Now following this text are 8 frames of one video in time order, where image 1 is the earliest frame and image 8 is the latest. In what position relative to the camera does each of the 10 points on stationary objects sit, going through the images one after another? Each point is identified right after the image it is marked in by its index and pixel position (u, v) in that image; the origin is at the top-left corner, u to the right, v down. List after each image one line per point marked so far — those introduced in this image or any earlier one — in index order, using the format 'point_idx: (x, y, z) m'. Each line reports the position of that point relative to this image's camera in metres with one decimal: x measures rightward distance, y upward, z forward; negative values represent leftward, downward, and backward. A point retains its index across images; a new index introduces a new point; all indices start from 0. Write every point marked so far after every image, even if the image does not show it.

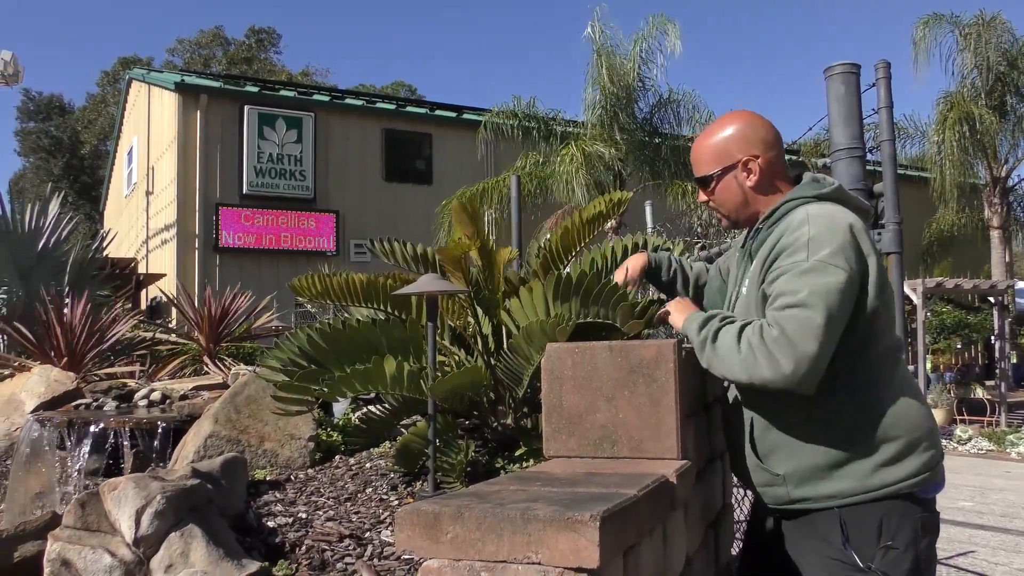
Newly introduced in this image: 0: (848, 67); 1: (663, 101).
0: (+1.5, +1.0, +3.8) m
1: (+2.4, +3.0, +14.2) m
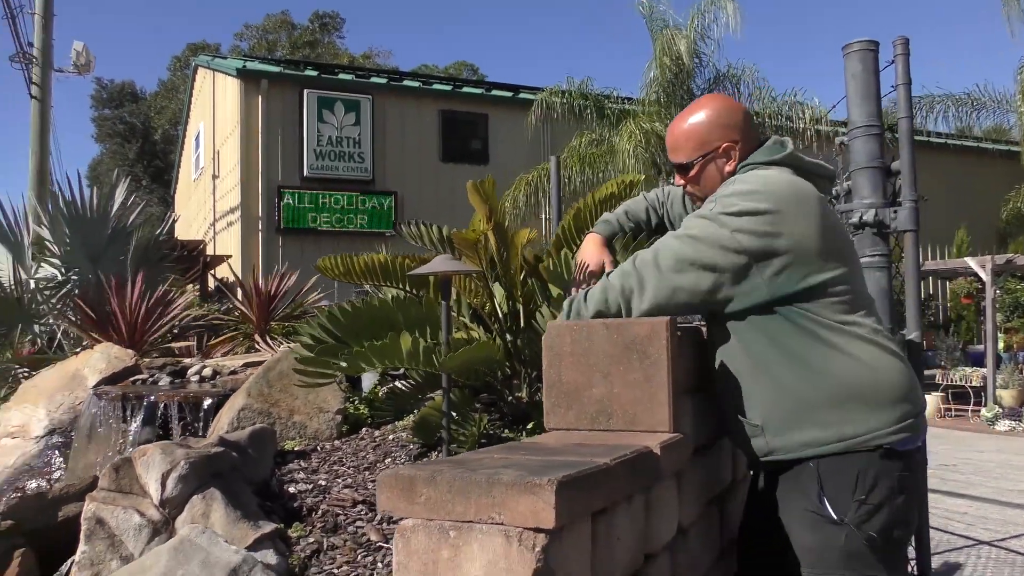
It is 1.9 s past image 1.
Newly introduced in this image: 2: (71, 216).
0: (+1.5, +1.1, +3.8) m
1: (+3.3, +3.4, +14.0) m
2: (-5.8, +1.0, +11.6) m
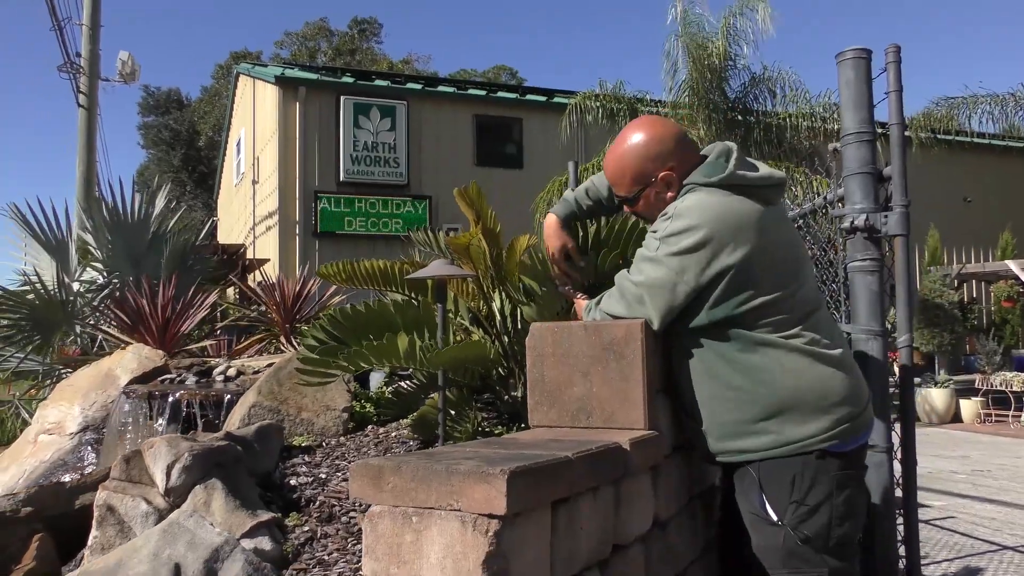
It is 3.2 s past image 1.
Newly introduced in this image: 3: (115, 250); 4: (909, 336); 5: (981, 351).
0: (+1.5, +1.0, +3.9) m
1: (+3.7, +3.3, +14.0) m
2: (-5.5, +0.9, +12.1) m
3: (-5.4, +0.5, +12.0) m
4: (+1.7, -0.2, +3.7) m
5: (+9.1, -1.2, +17.1) m
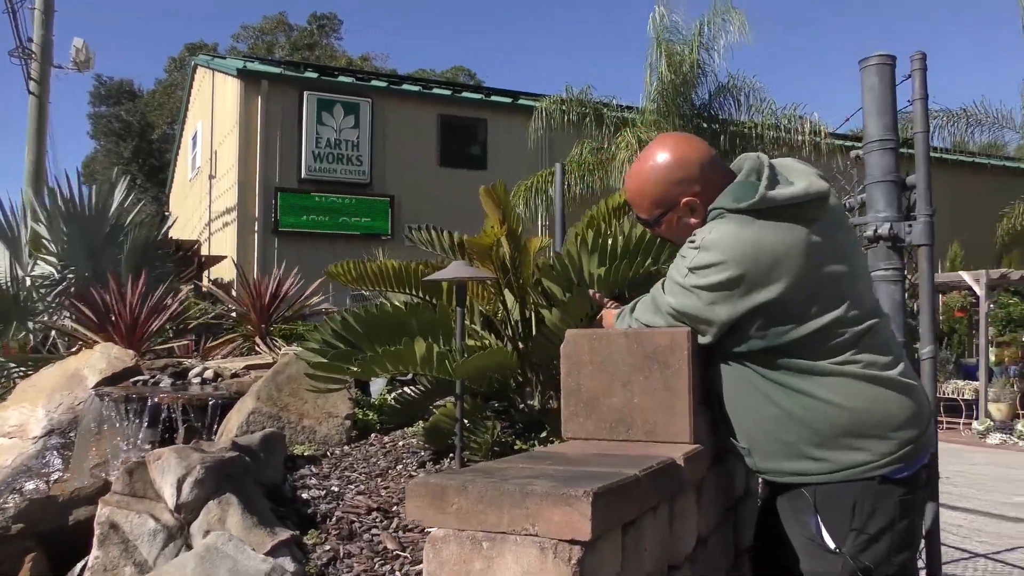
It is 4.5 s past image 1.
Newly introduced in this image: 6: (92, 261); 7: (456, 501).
0: (+1.6, +1.0, +3.8) m
1: (+3.3, +3.2, +14.1) m
2: (-5.8, +1.0, +11.6) m
3: (-5.8, +0.6, +11.5) m
4: (+1.8, -0.2, +3.7) m
5: (+8.4, -1.4, +17.5) m
6: (-5.6, +0.3, +11.6) m
7: (-0.1, -0.5, +1.9) m
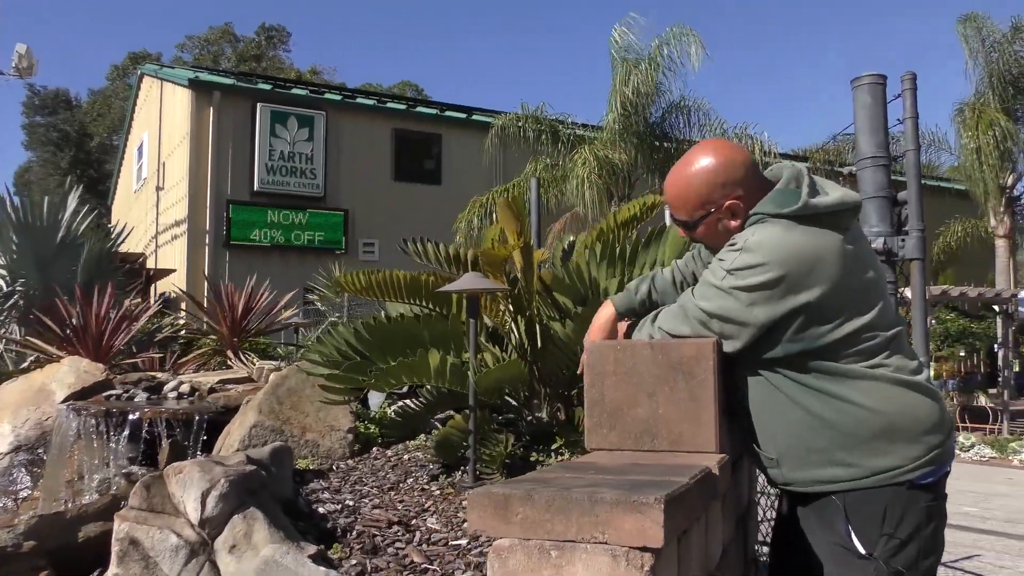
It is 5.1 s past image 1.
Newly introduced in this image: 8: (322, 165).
0: (+1.6, +0.9, +3.9) m
1: (+2.7, +3.0, +14.3) m
2: (-6.3, +0.8, +11.2) m
3: (-6.3, +0.4, +11.2) m
4: (+1.8, -0.3, +3.8) m
5: (+7.6, -1.8, +17.9) m
6: (-6.0, +0.2, +11.3) m
7: (0.0, -0.5, +1.8) m
8: (-3.6, +2.4, +16.7) m
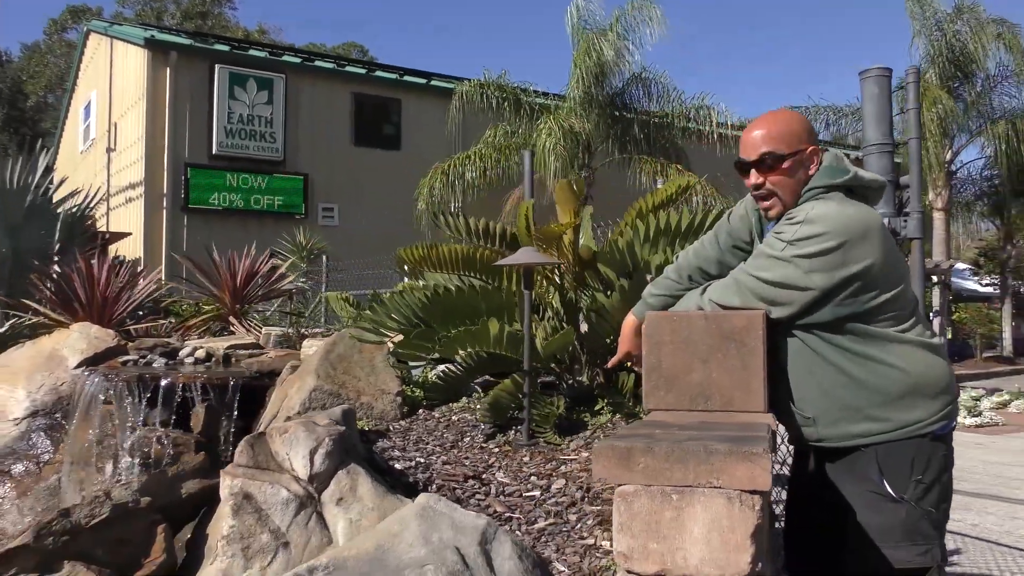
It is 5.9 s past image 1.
0: (+1.8, +1.1, +4.2) m
1: (+2.2, +3.5, +14.6) m
2: (-6.6, +1.3, +11.0) m
3: (-6.5, +0.9, +11.0) m
4: (+1.9, -0.2, +4.2) m
5: (+6.8, -1.1, +18.7) m
6: (-6.3, +0.6, +11.1) m
7: (+0.3, -0.4, +2.1) m
8: (-4.2, +3.0, +16.6) m
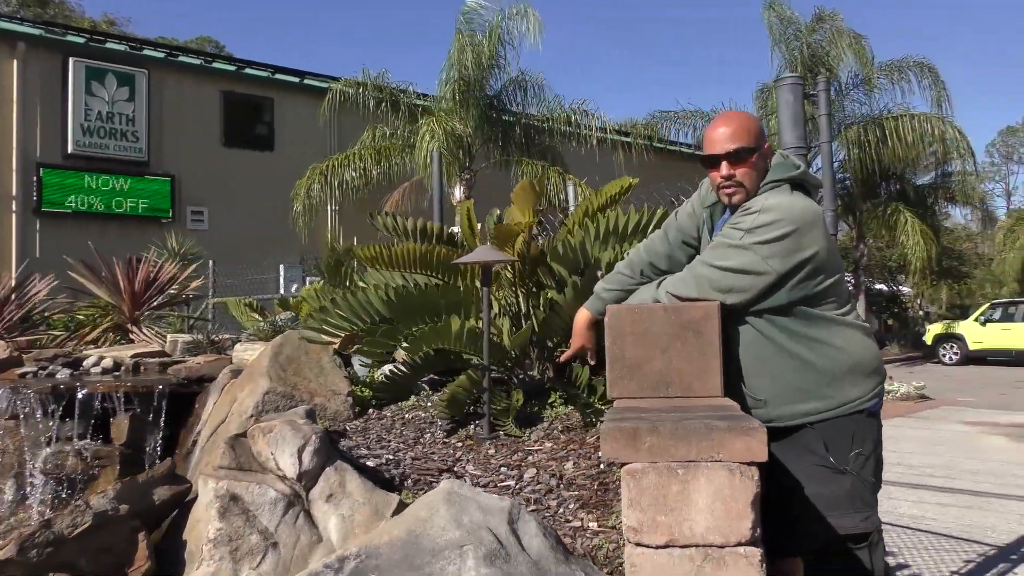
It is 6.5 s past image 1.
0: (+1.5, +1.1, +4.6) m
1: (+0.3, +3.5, +14.9) m
2: (-7.8, +1.1, +10.1) m
3: (-7.8, +0.7, +10.0) m
4: (+1.7, -0.2, +4.5) m
5: (+4.3, -1.1, +19.7) m
6: (-7.6, +0.5, +10.2) m
7: (+0.4, -0.4, +2.3) m
8: (-6.3, +2.9, +16.0) m
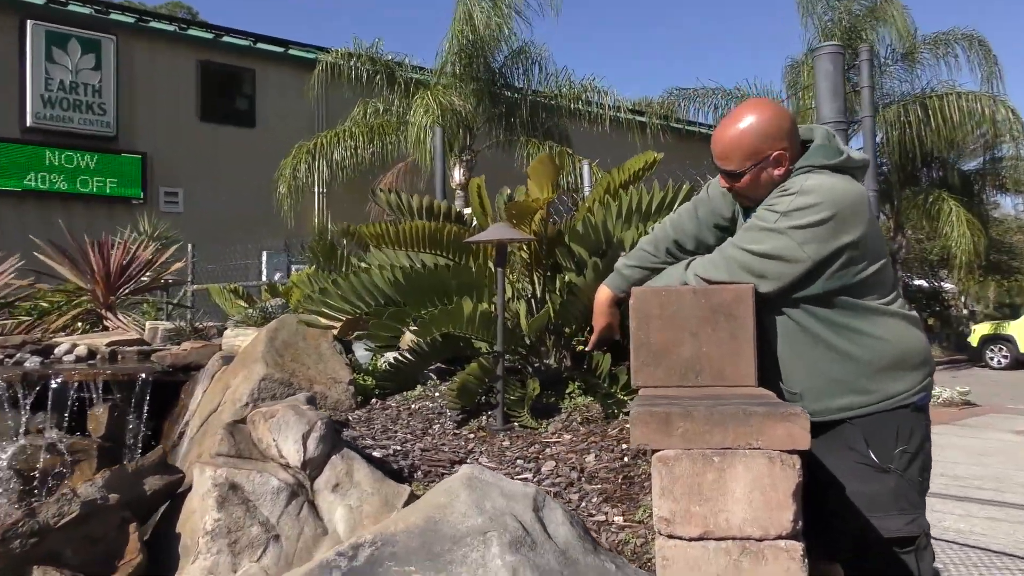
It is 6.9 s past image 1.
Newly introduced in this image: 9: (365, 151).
0: (+1.5, +1.1, +4.5) m
1: (+0.2, +3.5, +14.8) m
2: (-7.8, +1.2, +9.8) m
3: (-7.8, +0.8, +9.8) m
4: (+1.7, -0.1, +4.4) m
5: (+4.1, -1.1, +19.6) m
6: (-7.6, +0.6, +9.9) m
7: (+0.4, -0.3, +2.1) m
8: (-6.4, +3.0, +15.7) m
9: (-2.5, +2.1, +14.8) m
